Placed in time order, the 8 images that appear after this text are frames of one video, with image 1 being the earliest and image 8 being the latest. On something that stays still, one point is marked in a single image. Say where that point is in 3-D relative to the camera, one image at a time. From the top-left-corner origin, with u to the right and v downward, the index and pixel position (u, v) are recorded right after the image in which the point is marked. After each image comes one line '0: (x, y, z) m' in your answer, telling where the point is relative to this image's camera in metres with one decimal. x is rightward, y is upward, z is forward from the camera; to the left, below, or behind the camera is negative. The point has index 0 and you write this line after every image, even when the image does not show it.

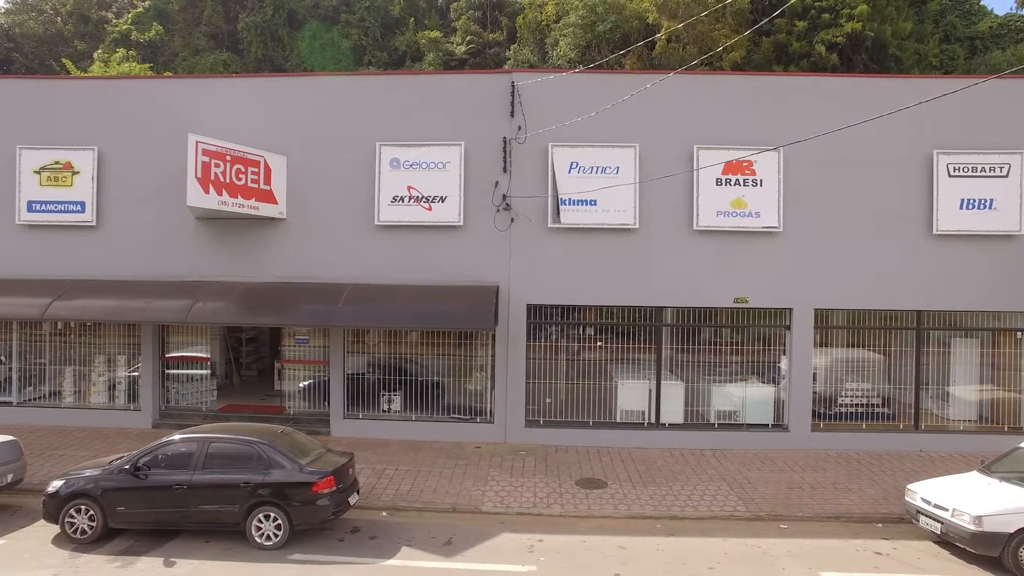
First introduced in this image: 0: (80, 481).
0: (-5.7, -2.6, +6.8) m
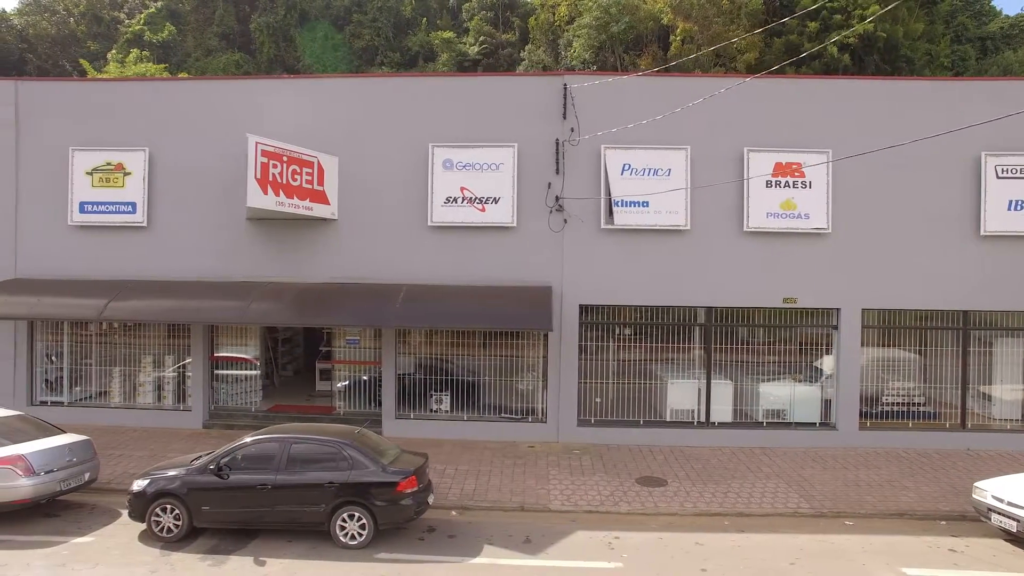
0: (-4.6, -2.6, +6.8) m
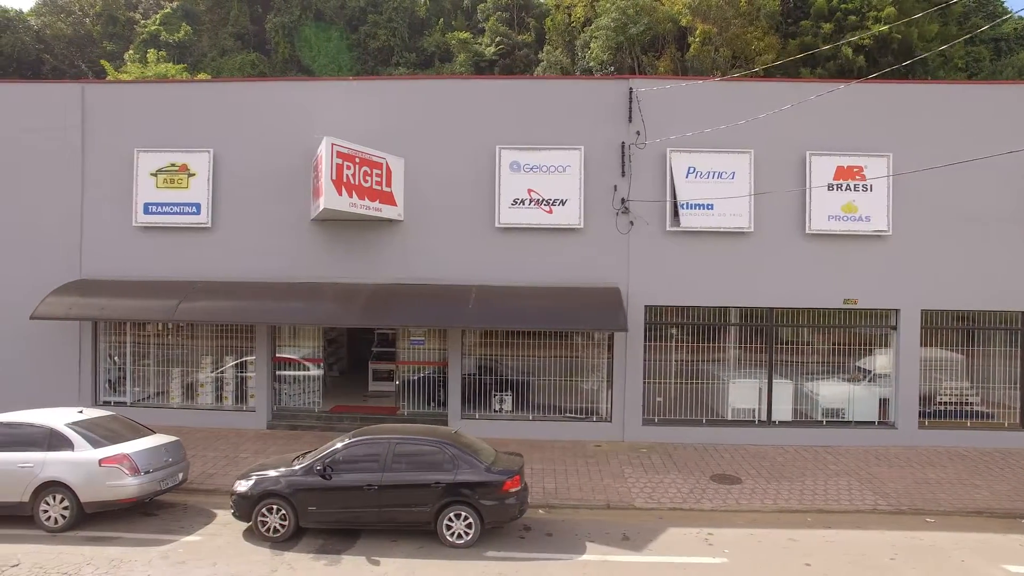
0: (-3.2, -2.6, +7.0) m
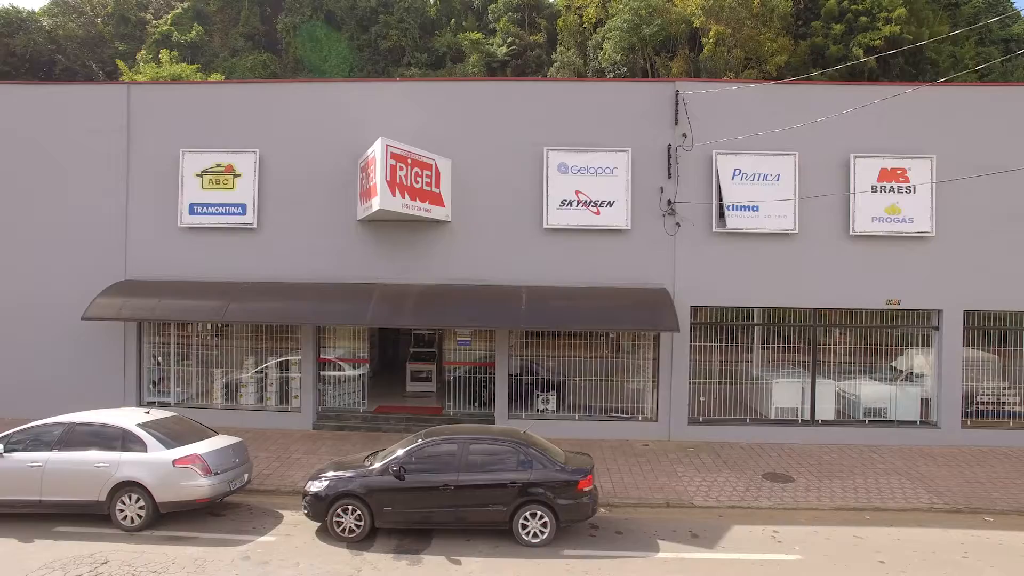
0: (-2.3, -2.6, +7.0) m
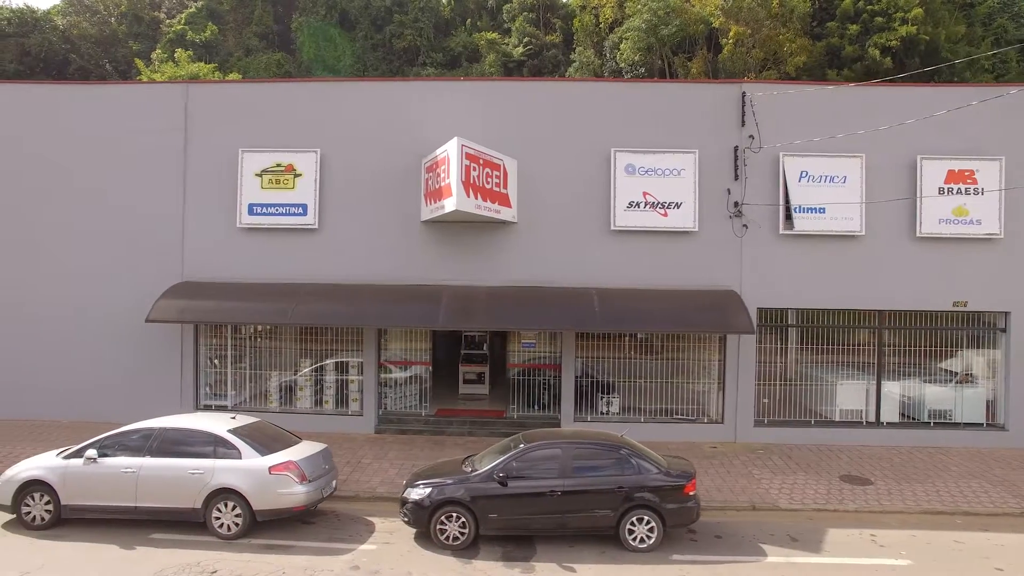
0: (-0.9, -2.7, +6.9) m
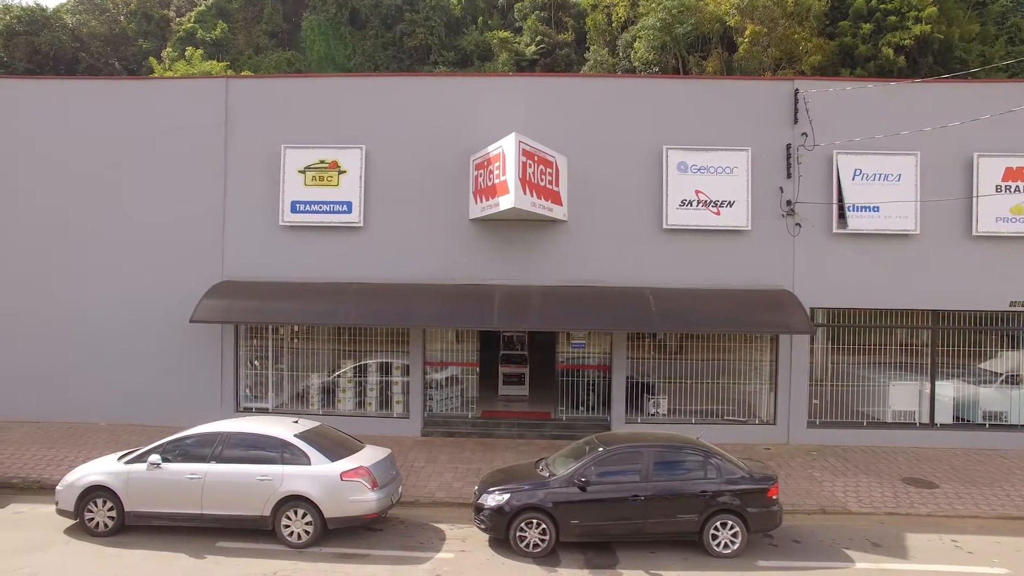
0: (+0.2, -2.7, +6.7) m
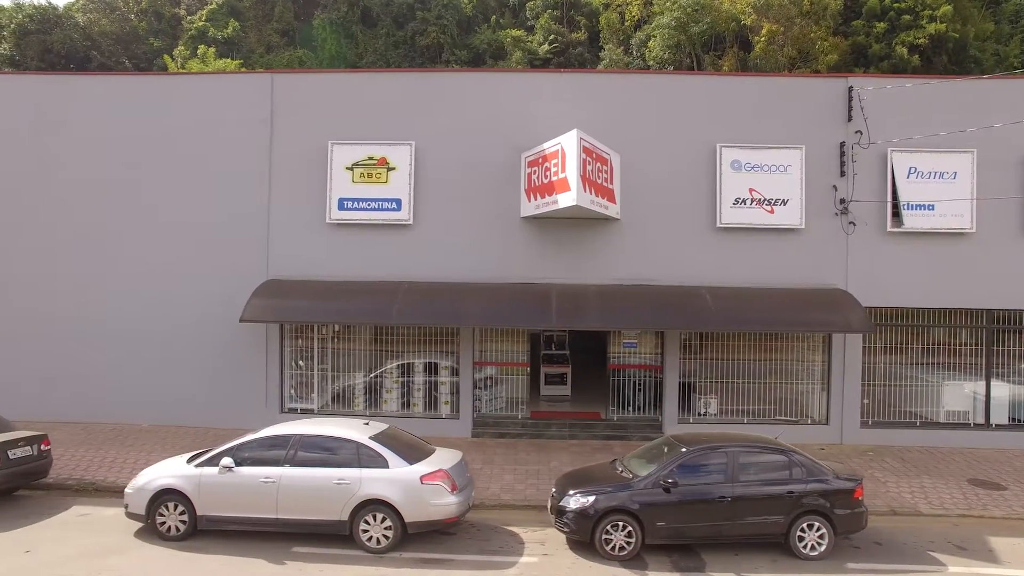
0: (+1.2, -2.6, +6.6) m
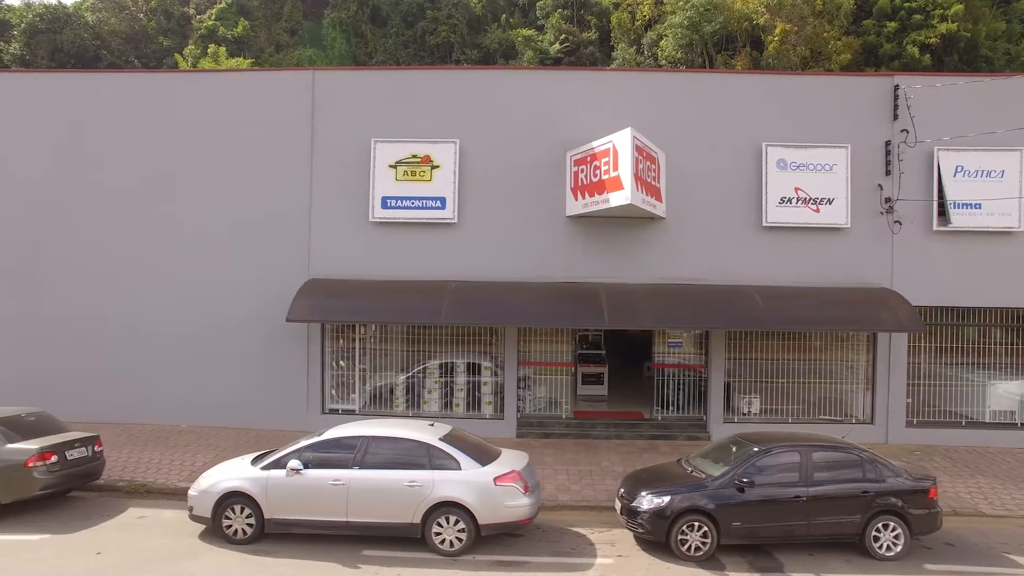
0: (+2.2, -2.6, +6.5) m
